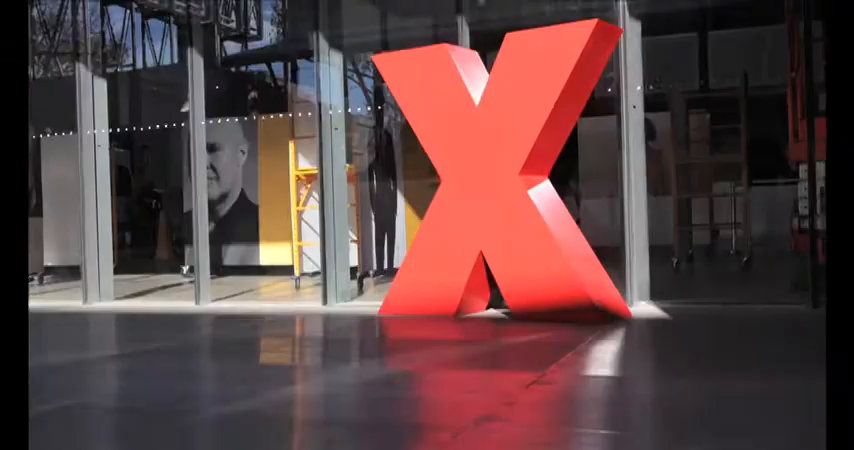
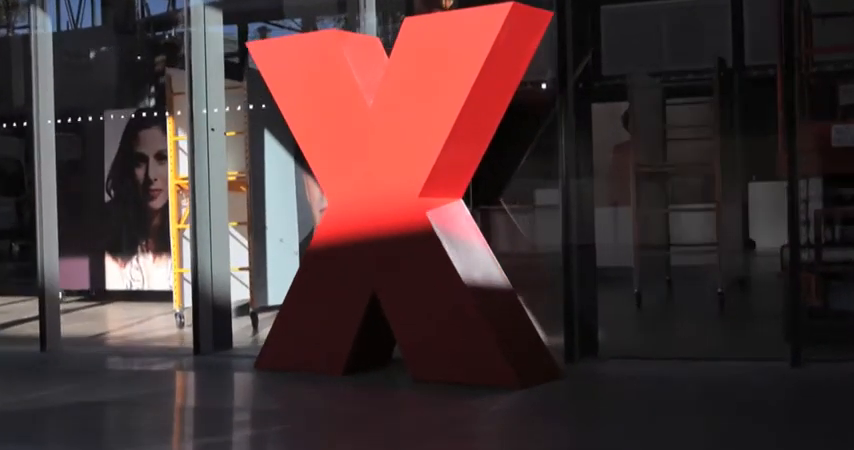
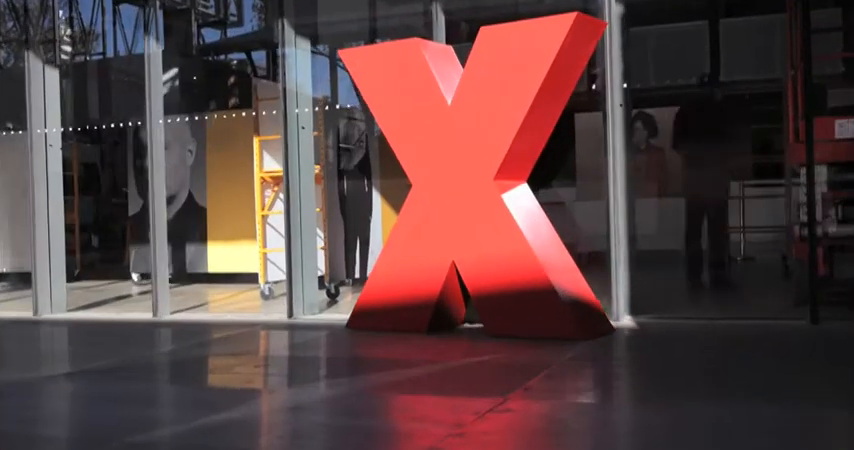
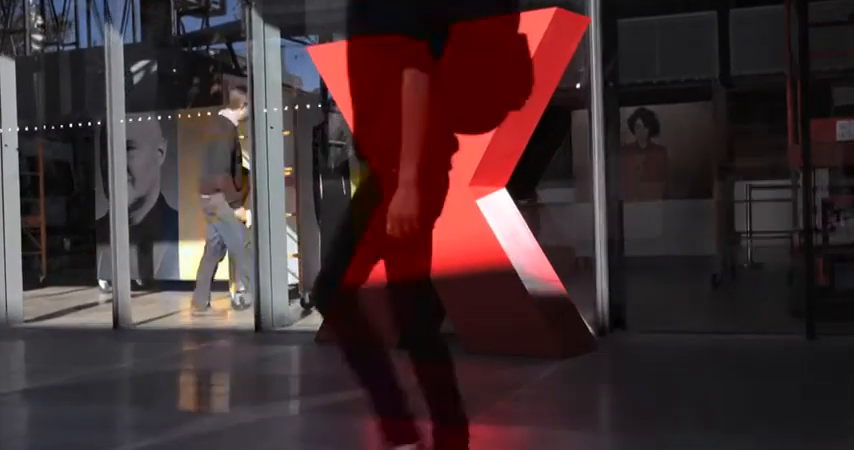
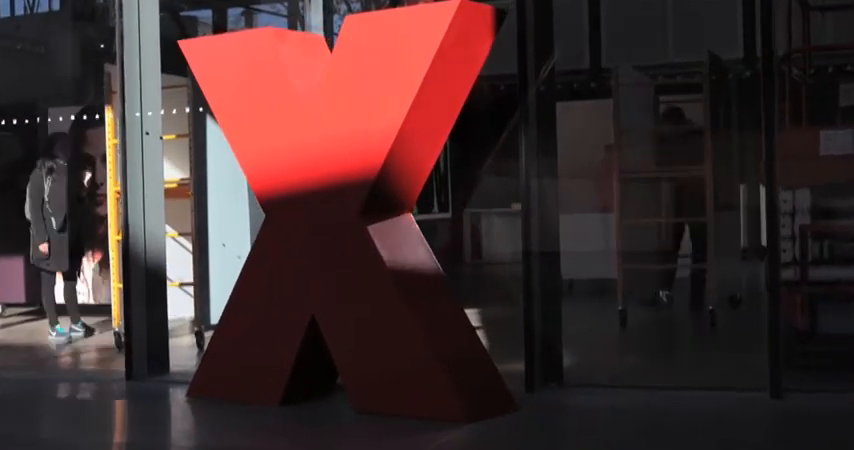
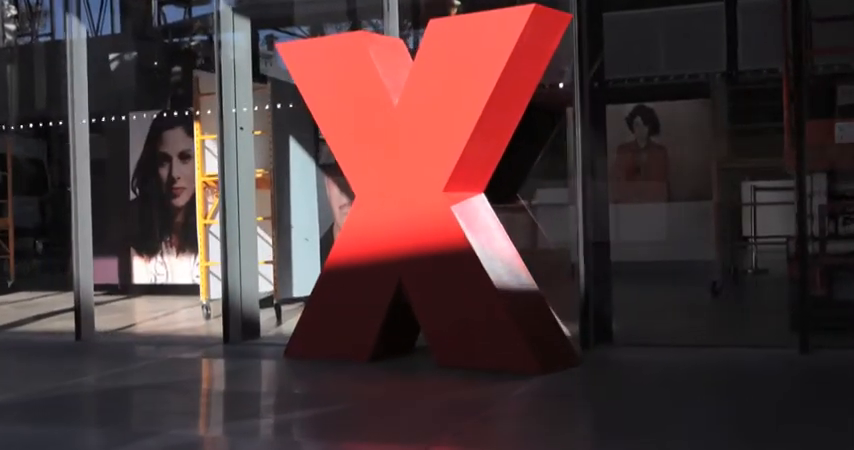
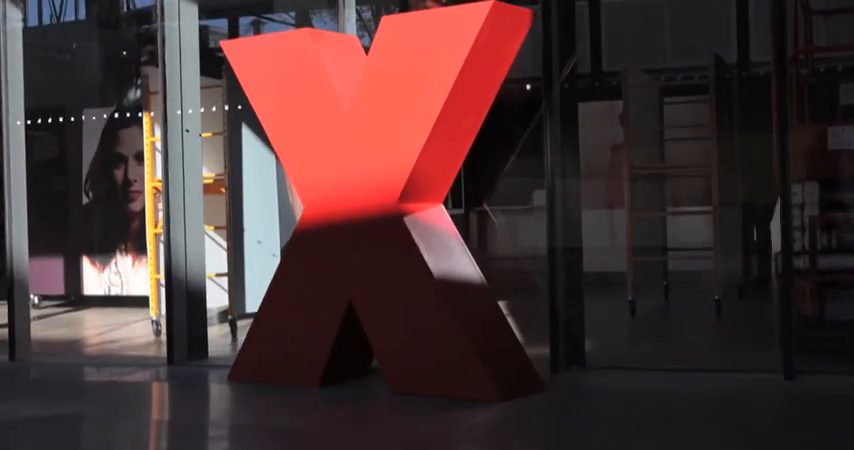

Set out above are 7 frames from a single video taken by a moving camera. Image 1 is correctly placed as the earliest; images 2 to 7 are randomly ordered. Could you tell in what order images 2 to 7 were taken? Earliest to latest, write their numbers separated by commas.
3, 4, 6, 2, 7, 5
